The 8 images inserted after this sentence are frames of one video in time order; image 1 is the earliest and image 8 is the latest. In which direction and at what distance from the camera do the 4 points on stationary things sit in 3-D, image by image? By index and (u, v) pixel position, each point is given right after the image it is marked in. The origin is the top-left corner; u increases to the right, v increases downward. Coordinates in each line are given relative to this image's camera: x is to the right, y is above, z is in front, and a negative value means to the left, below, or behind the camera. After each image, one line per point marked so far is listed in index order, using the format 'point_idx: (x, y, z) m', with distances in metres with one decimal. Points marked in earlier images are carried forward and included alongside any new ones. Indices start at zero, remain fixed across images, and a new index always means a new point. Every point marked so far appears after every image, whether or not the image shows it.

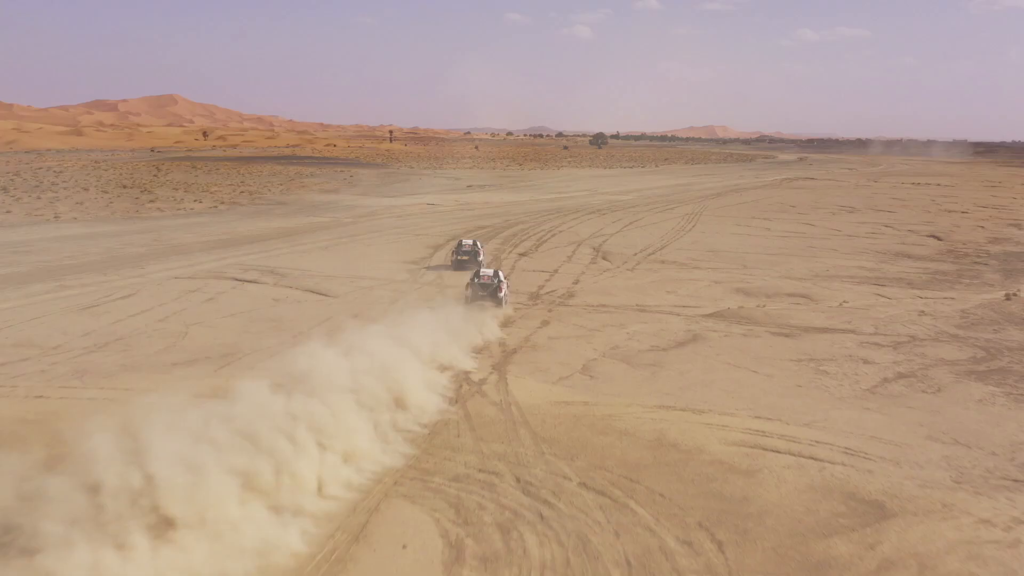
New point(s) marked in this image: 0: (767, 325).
0: (+6.3, -0.9, +17.8) m
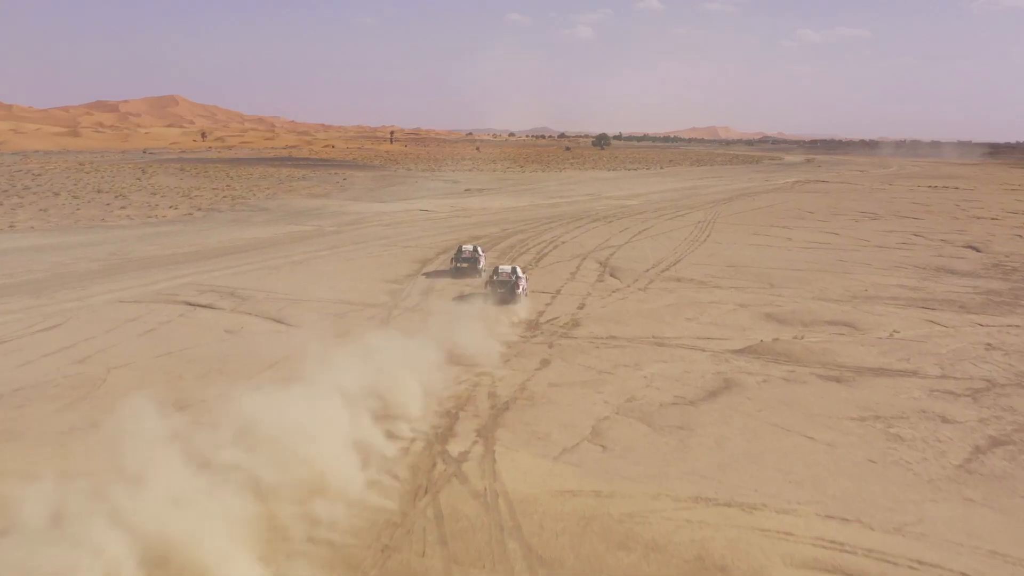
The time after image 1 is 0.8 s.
0: (+6.2, -1.6, +14.8) m
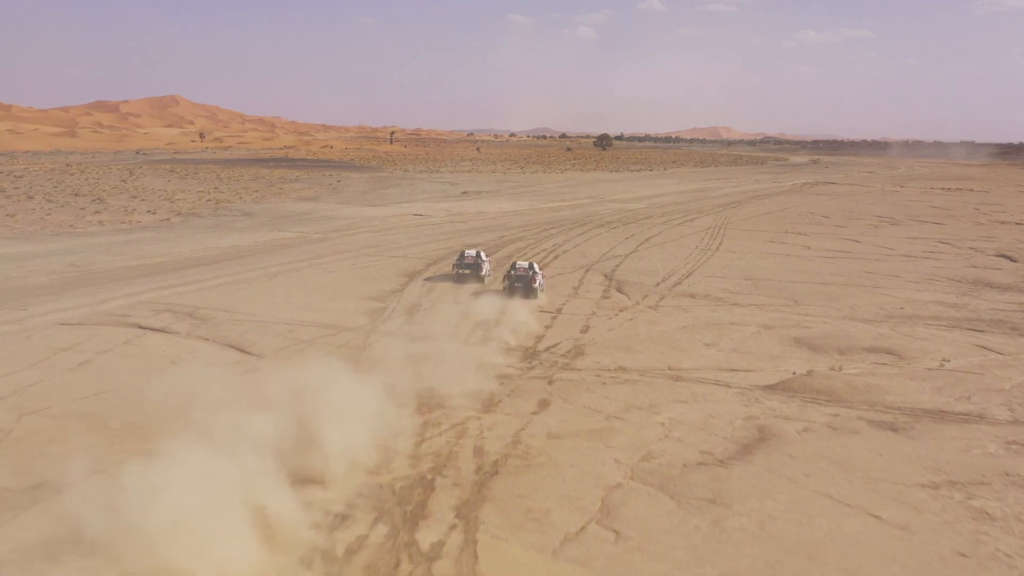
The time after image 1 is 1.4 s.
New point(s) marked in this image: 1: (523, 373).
0: (+6.1, -2.1, +12.6) m
1: (+0.2, -1.6, +13.9) m
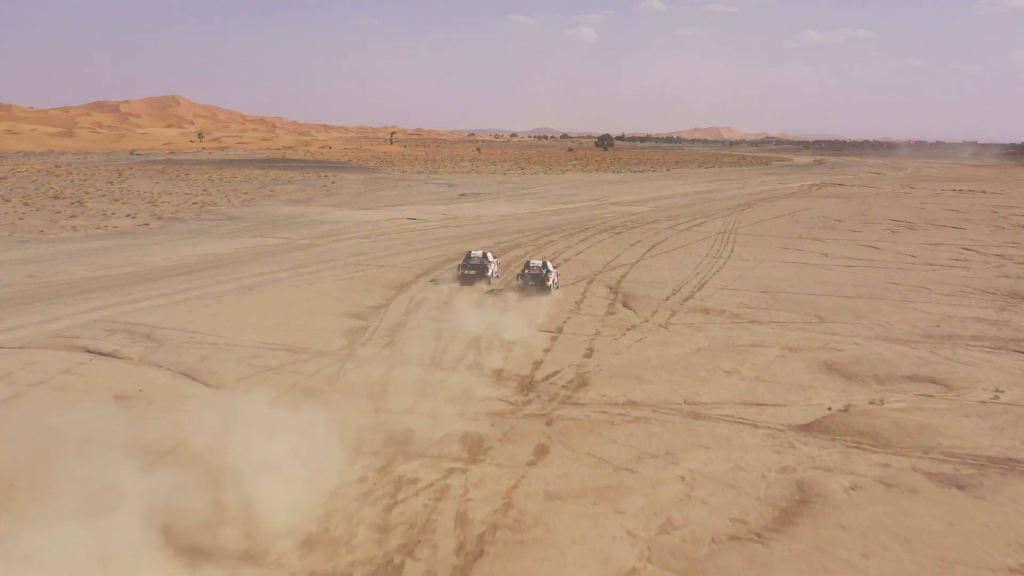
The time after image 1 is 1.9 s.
0: (+5.9, -2.5, +10.7) m
1: (+0.1, -2.0, +12.0) m
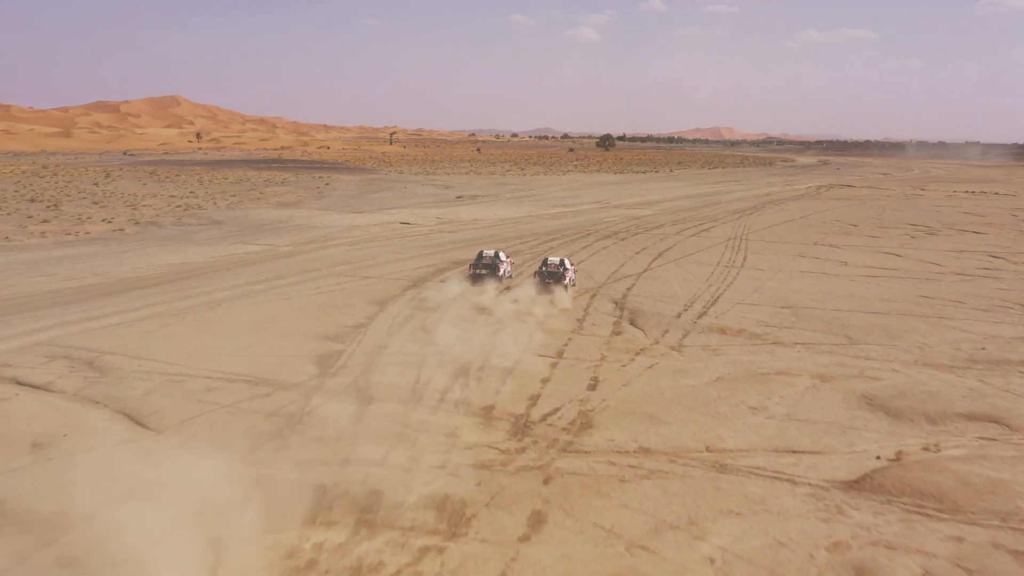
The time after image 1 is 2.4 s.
0: (+5.8, -2.9, +8.8) m
1: (0.0, -2.4, +10.1) m
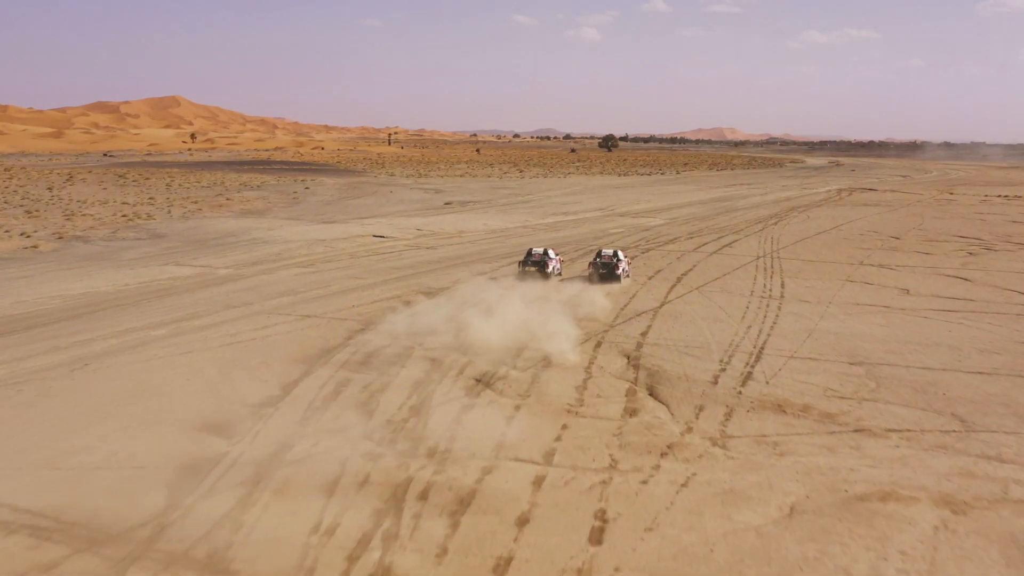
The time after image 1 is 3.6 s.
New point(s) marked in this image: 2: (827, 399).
0: (+5.3, -3.9, +3.8) m
1: (-0.5, -3.4, +5.2) m
2: (+5.5, -1.9, +12.6) m
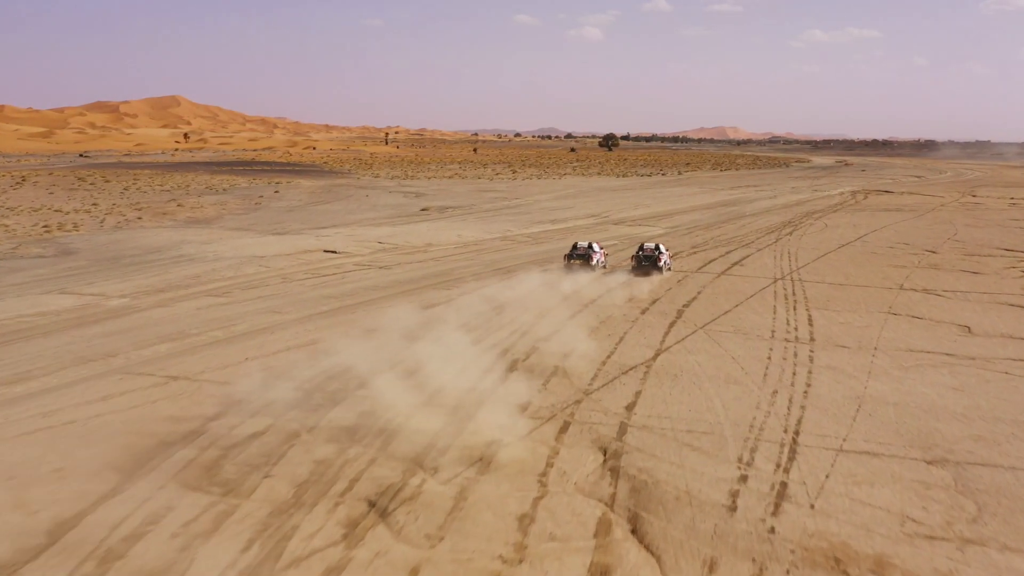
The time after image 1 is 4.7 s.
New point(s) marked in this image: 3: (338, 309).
0: (+4.2, -4.8, -0.7) m
1: (-1.6, -4.4, +0.6) m
2: (+4.4, -2.8, +8.0) m
3: (-4.4, -0.5, +18.2) m
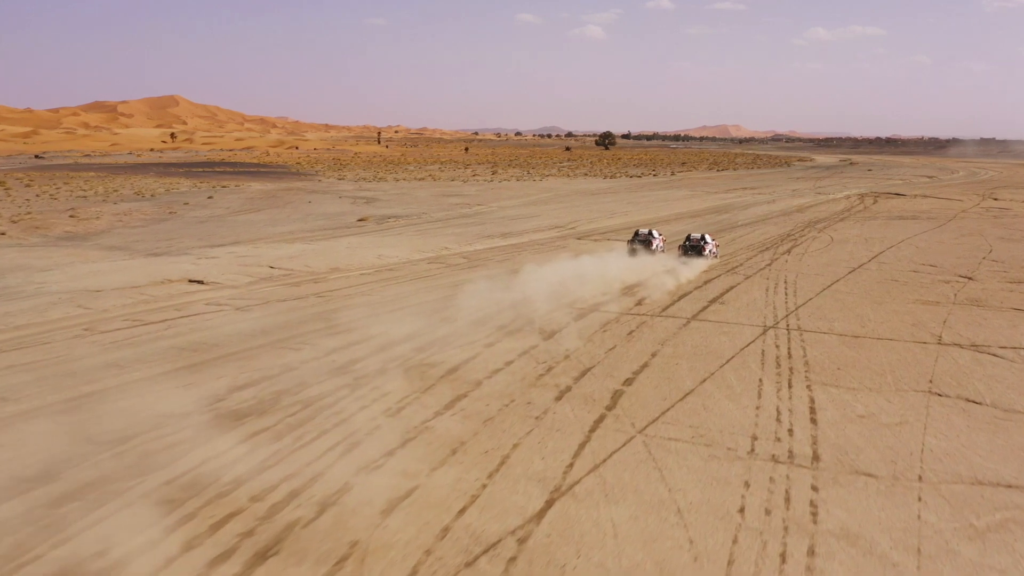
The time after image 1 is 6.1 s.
0: (+1.6, -6.0, -6.8) m
1: (-4.2, -5.6, -5.4) m
2: (+1.9, -4.1, +1.9) m
3: (-6.9, -1.7, +12.1) m
